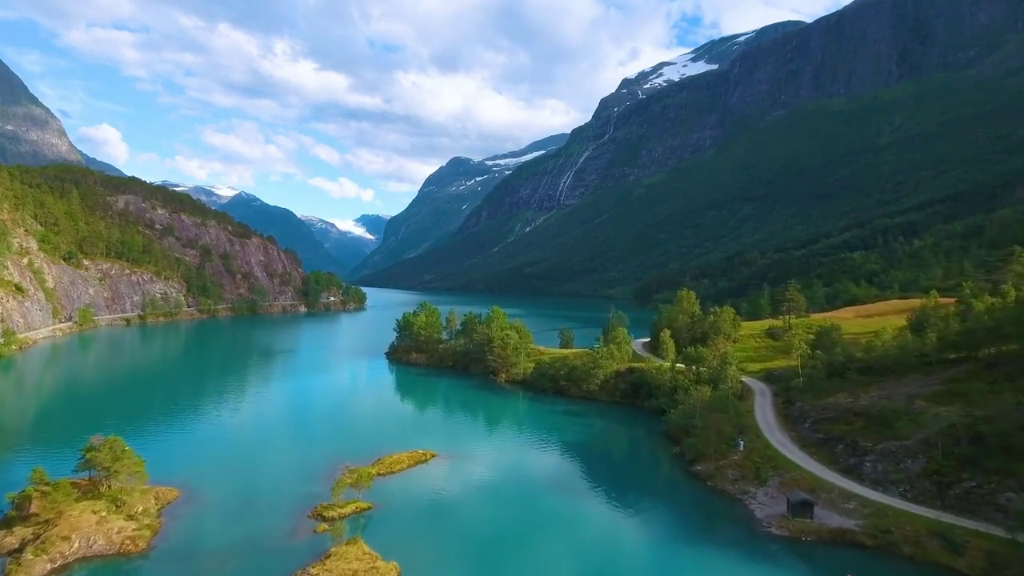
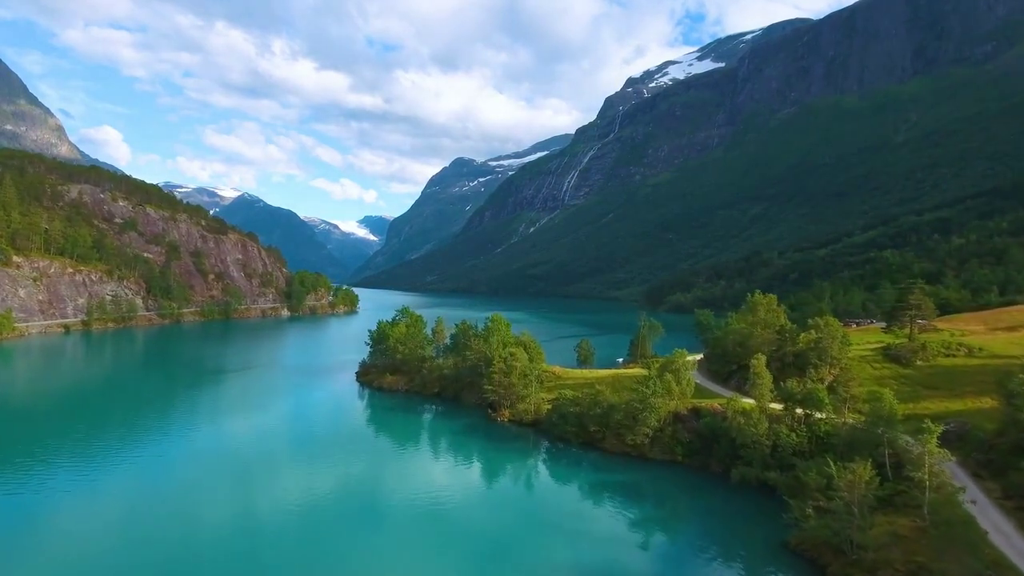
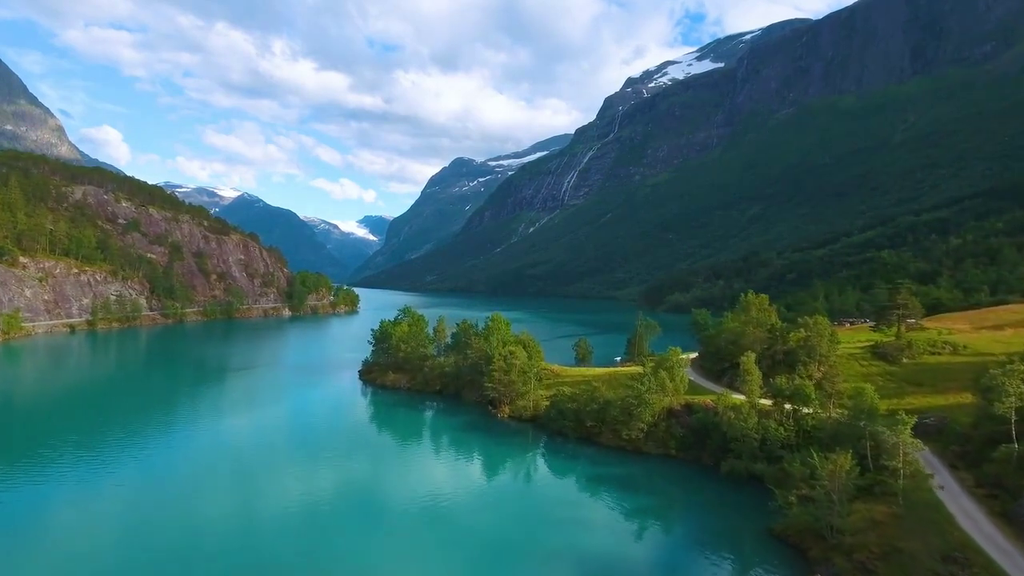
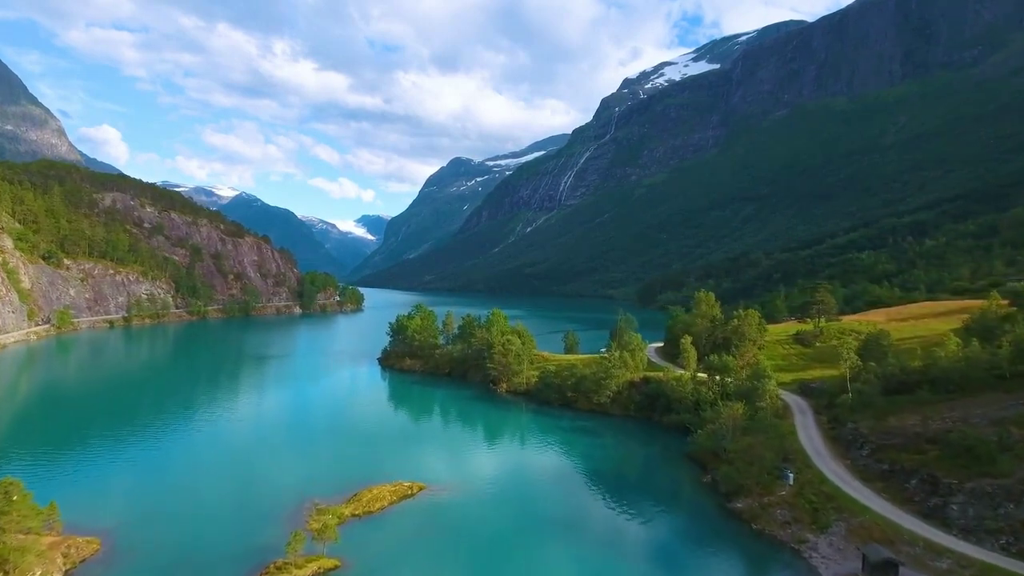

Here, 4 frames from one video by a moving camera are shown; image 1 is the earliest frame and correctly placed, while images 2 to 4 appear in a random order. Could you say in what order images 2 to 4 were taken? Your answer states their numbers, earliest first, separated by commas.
4, 3, 2
